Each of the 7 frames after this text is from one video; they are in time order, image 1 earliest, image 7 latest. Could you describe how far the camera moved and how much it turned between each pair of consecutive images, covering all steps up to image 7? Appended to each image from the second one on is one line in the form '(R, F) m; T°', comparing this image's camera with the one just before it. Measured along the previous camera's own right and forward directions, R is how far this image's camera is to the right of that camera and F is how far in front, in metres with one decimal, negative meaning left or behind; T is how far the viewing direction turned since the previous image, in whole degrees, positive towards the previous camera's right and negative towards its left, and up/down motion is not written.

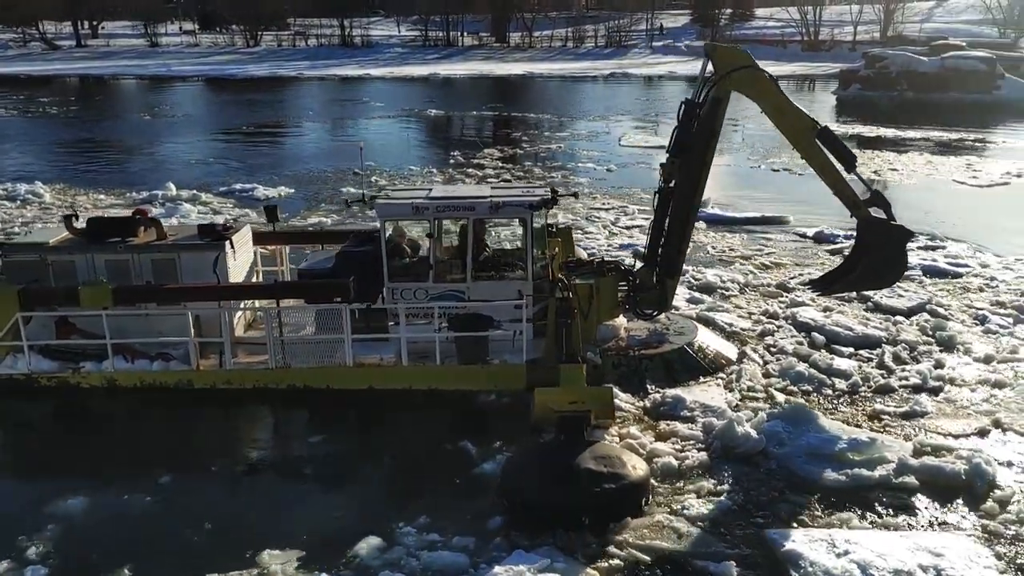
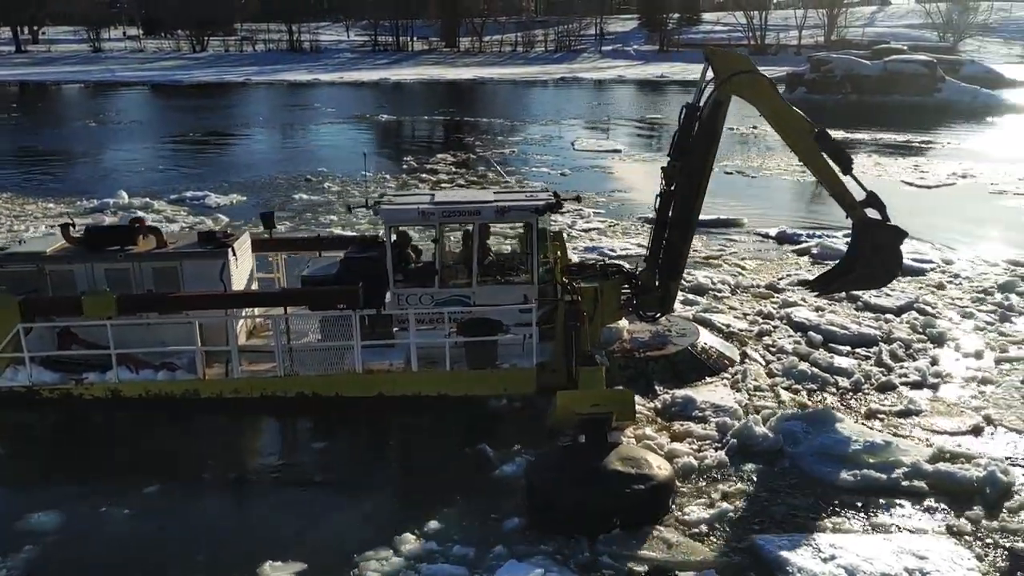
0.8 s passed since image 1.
(-0.5, 0.0) m; +2°
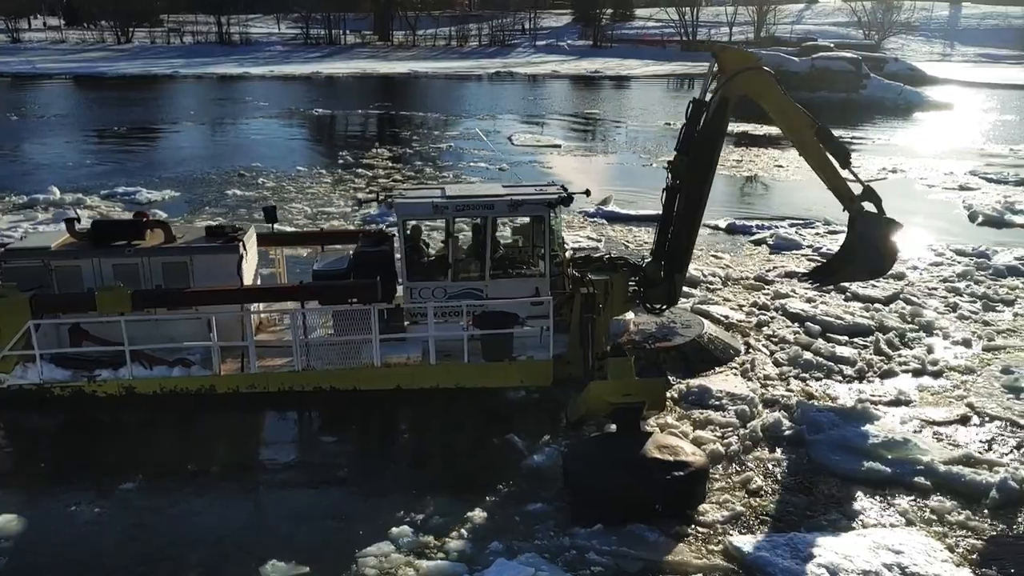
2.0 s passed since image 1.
(-0.8, -0.1) m; +3°
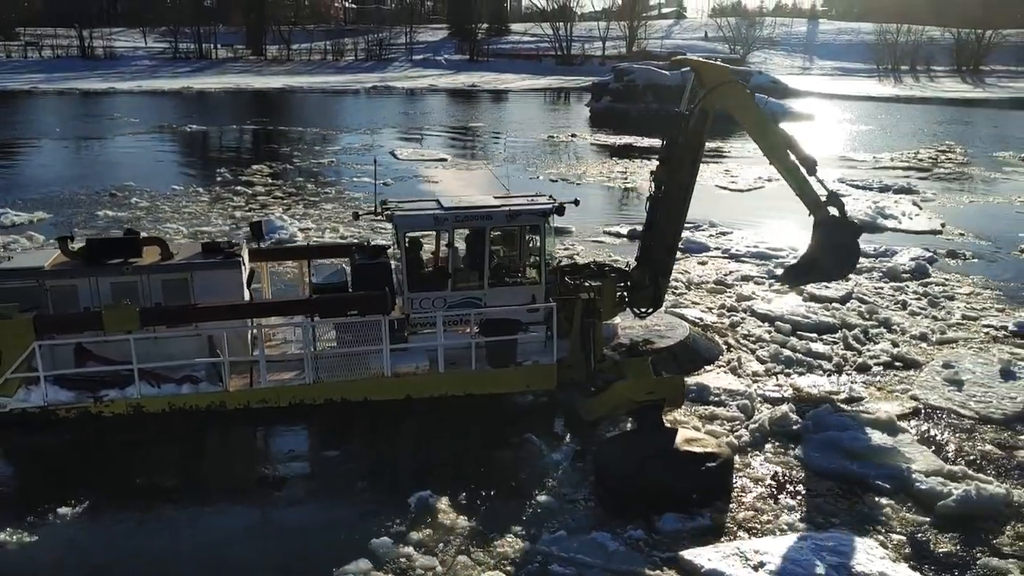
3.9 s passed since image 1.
(-1.2, -0.2) m; +6°
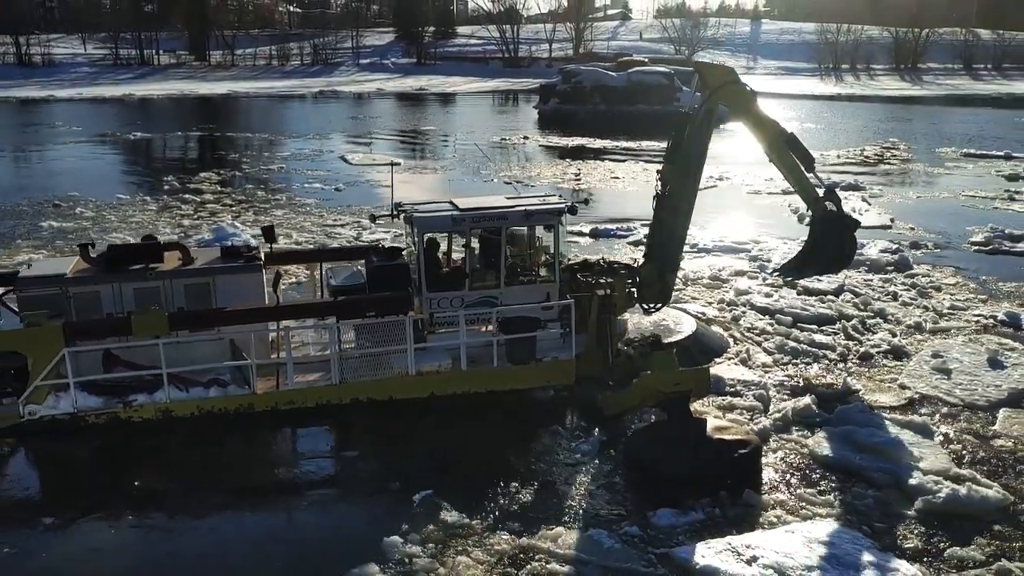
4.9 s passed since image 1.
(-0.7, -0.2) m; +2°
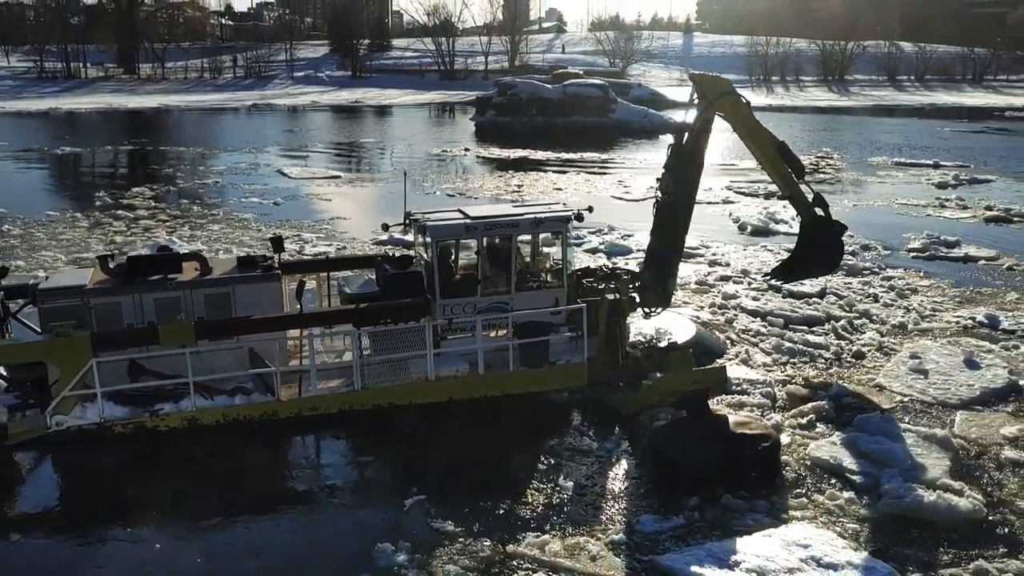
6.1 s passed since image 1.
(-0.8, -0.3) m; +3°
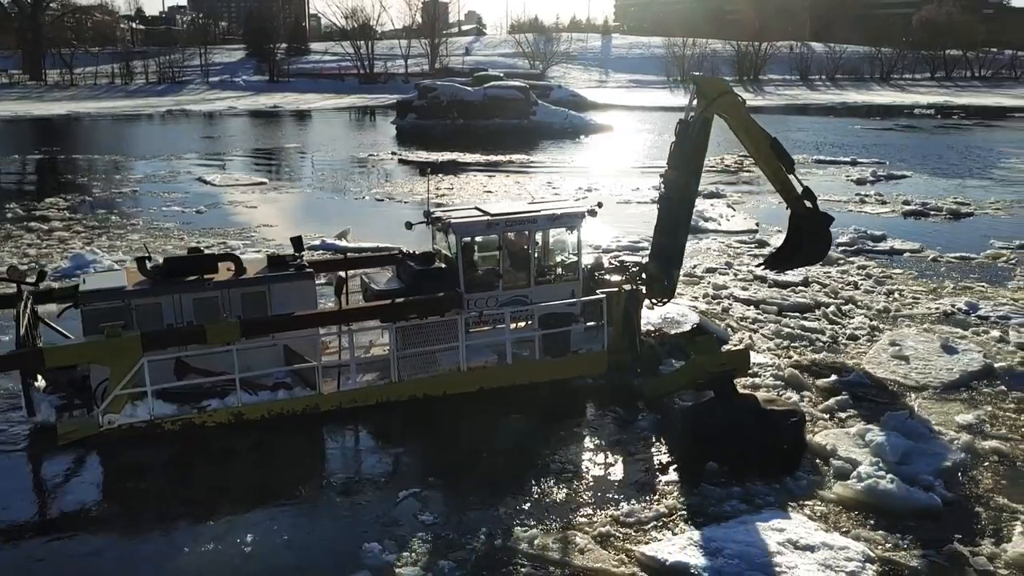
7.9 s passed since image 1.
(-1.0, -0.5) m; +4°
